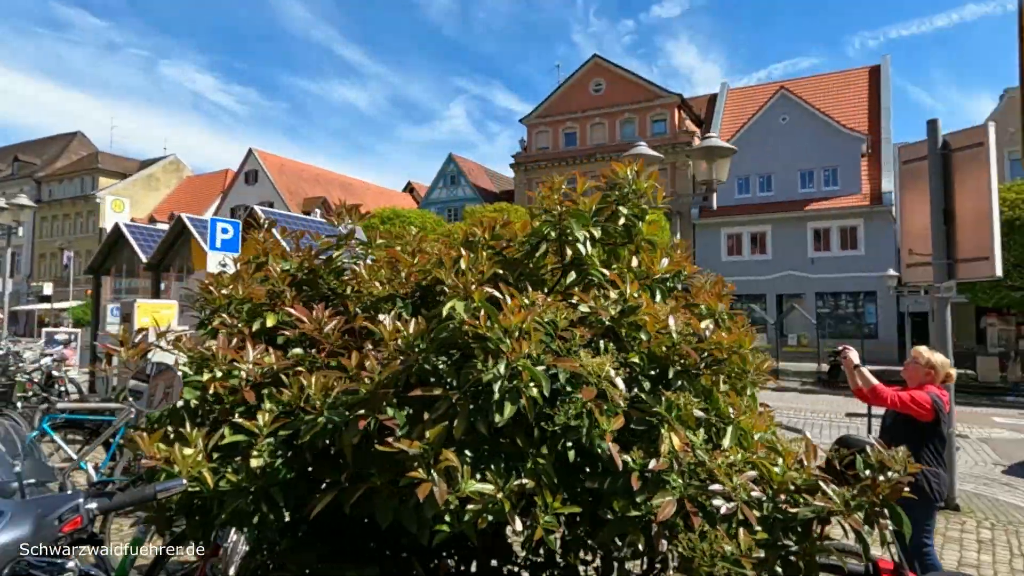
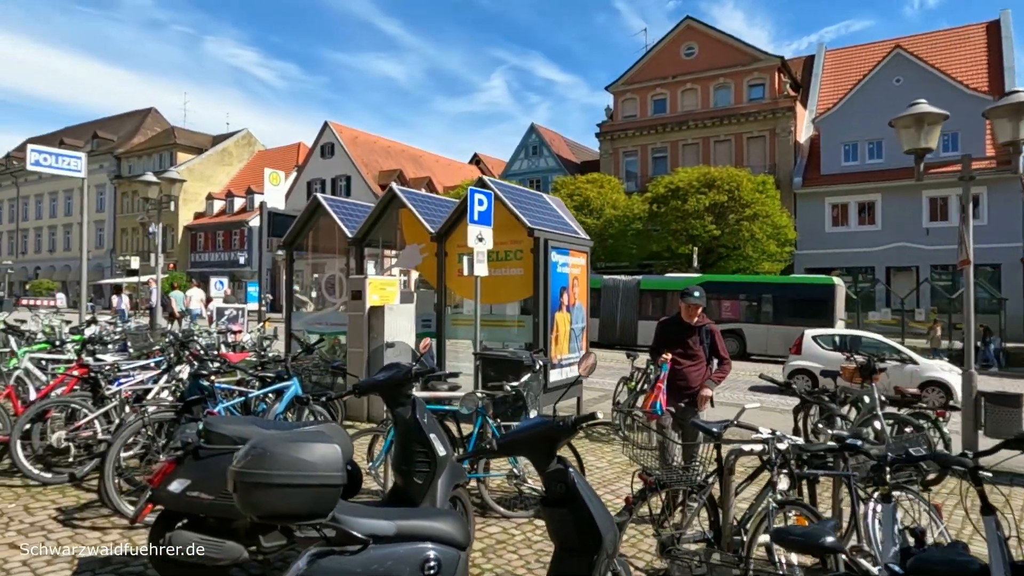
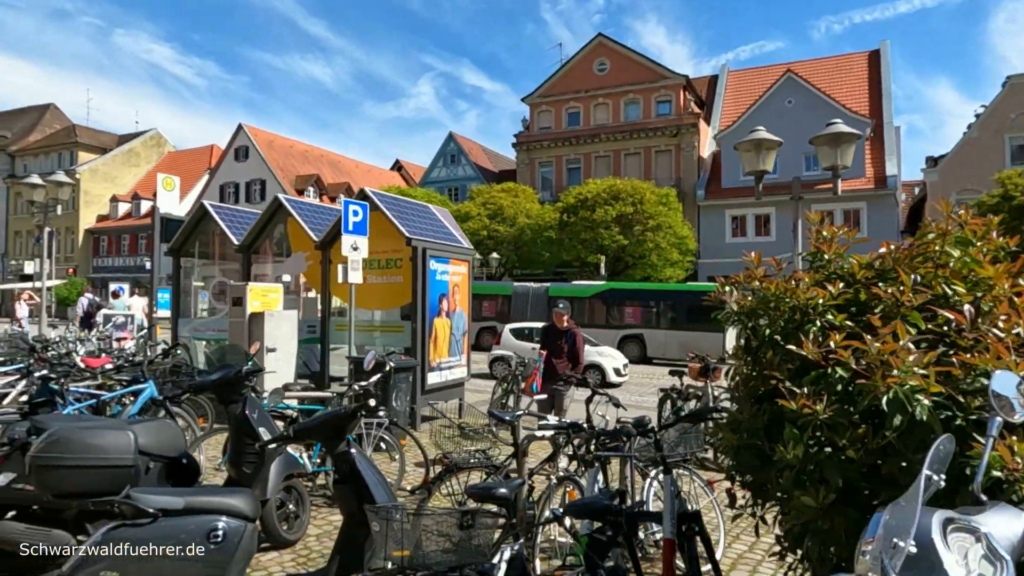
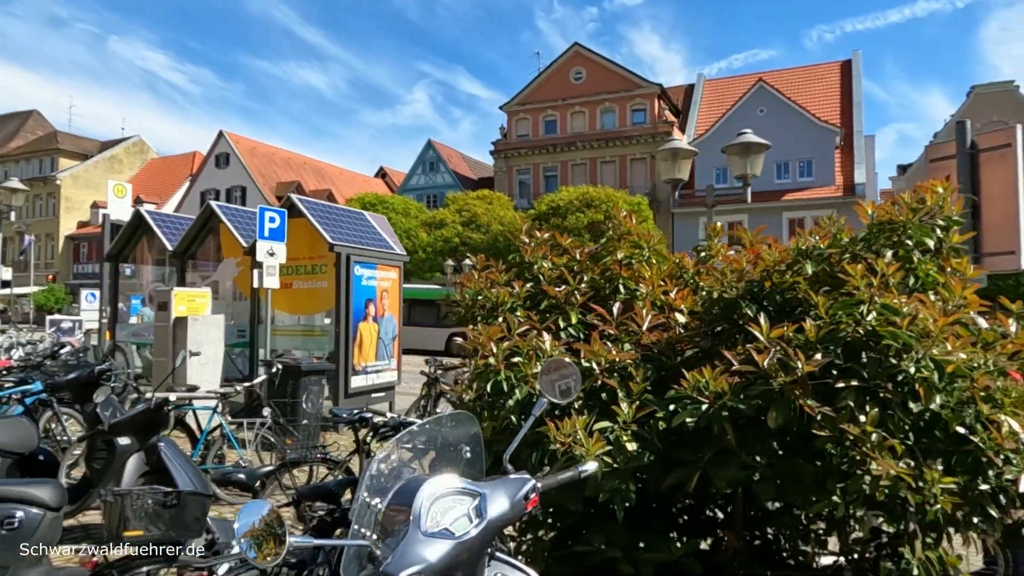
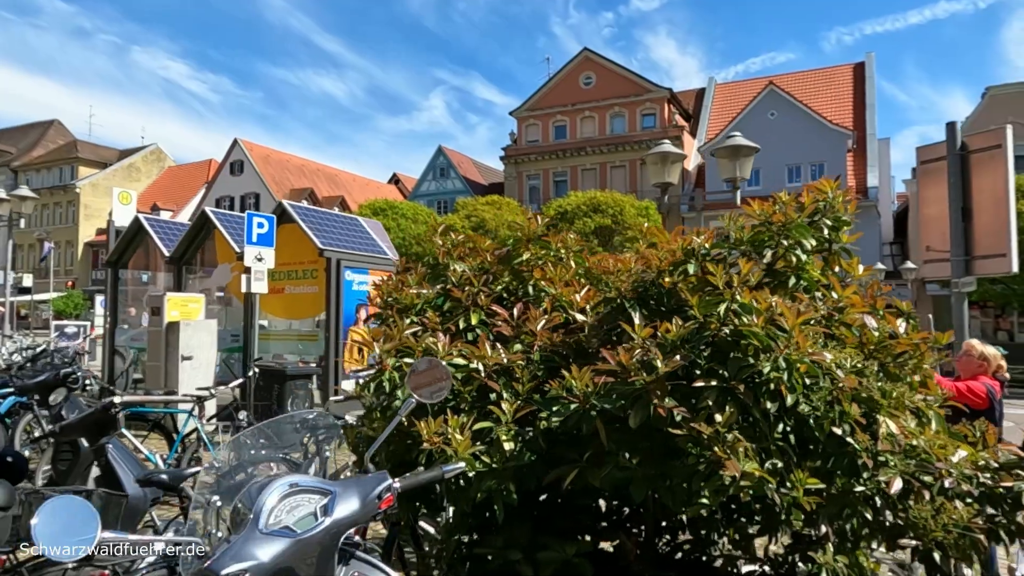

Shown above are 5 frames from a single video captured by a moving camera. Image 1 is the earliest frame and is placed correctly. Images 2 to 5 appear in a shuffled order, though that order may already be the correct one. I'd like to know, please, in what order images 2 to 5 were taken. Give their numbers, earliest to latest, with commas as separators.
5, 4, 3, 2
